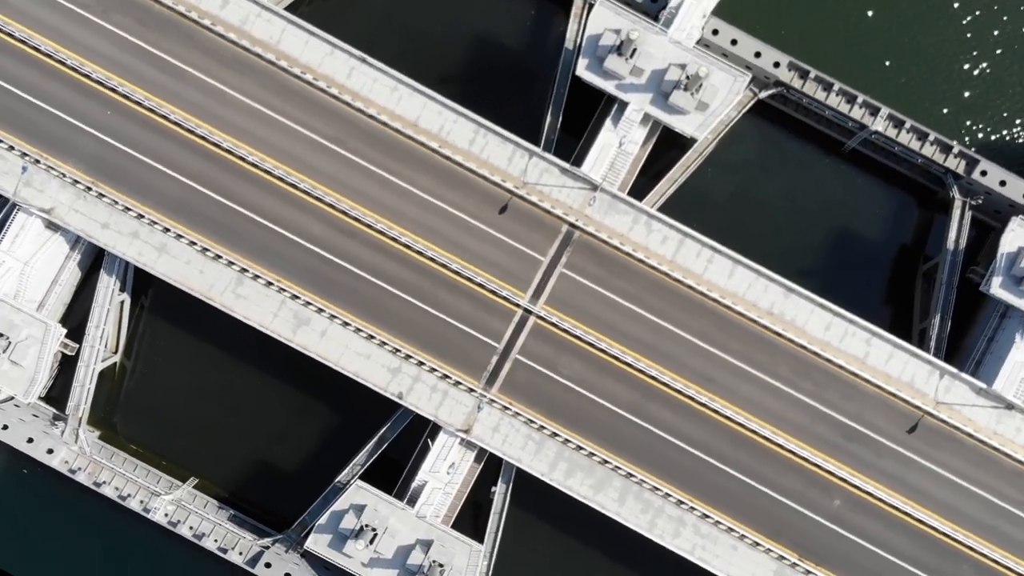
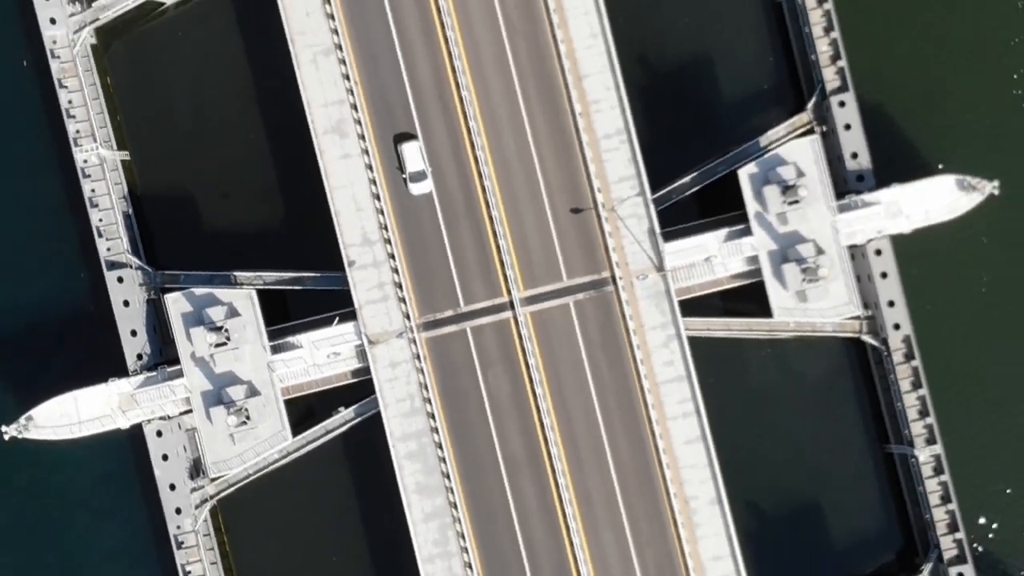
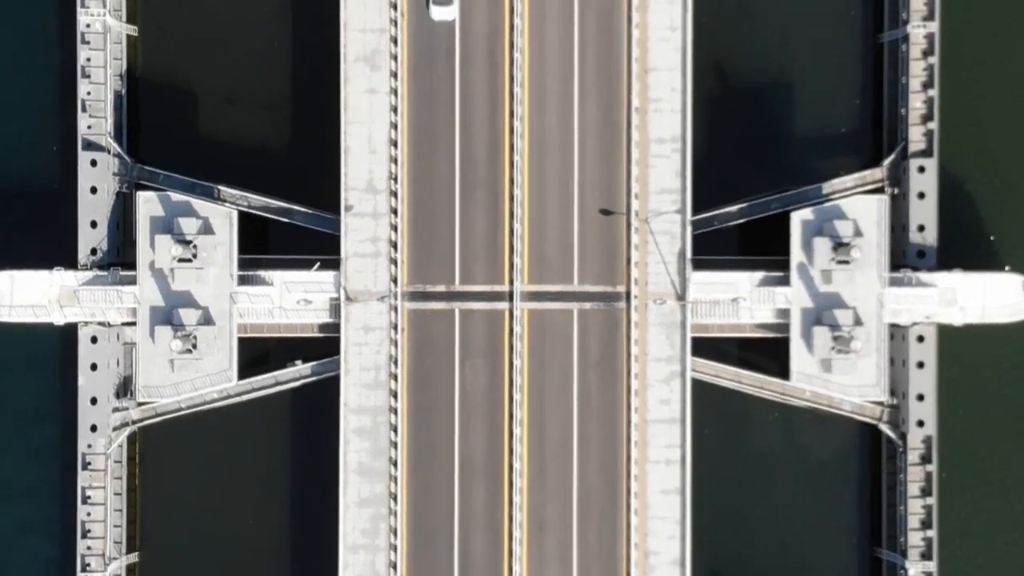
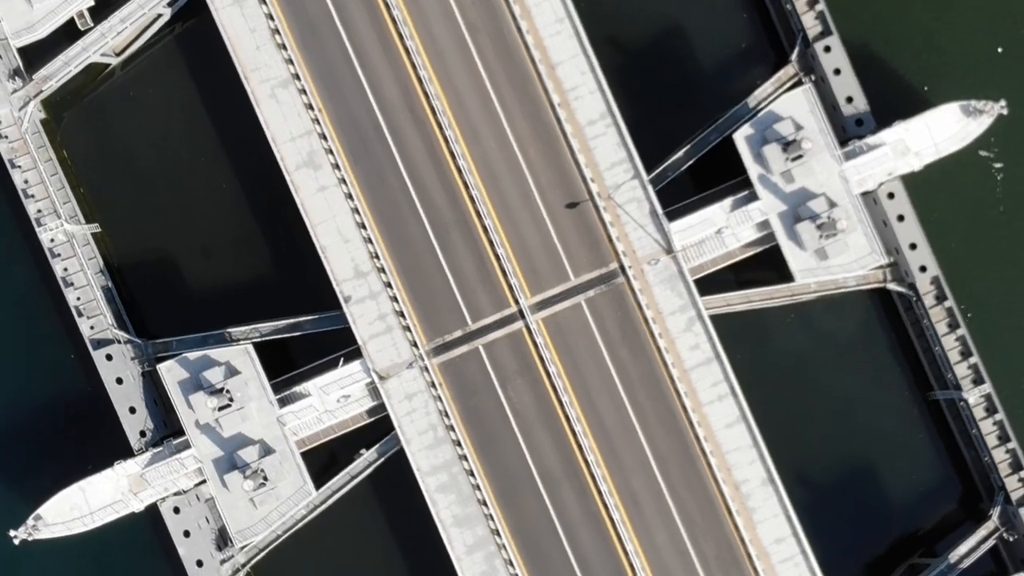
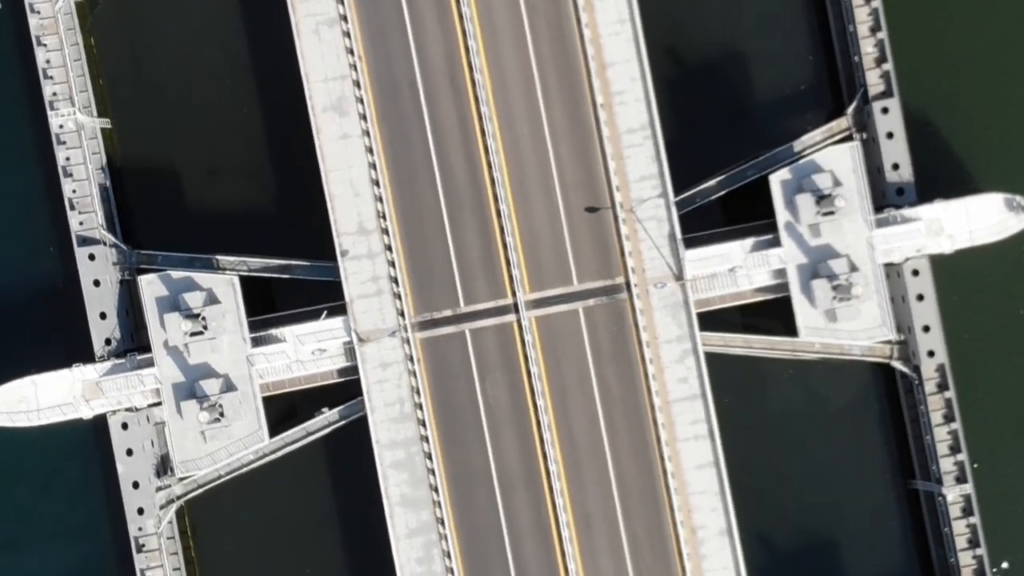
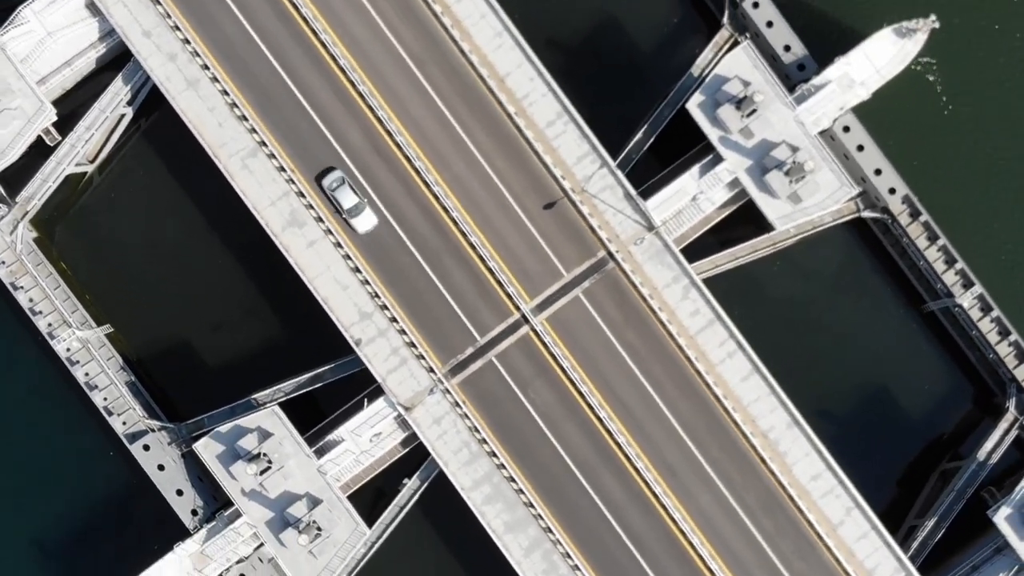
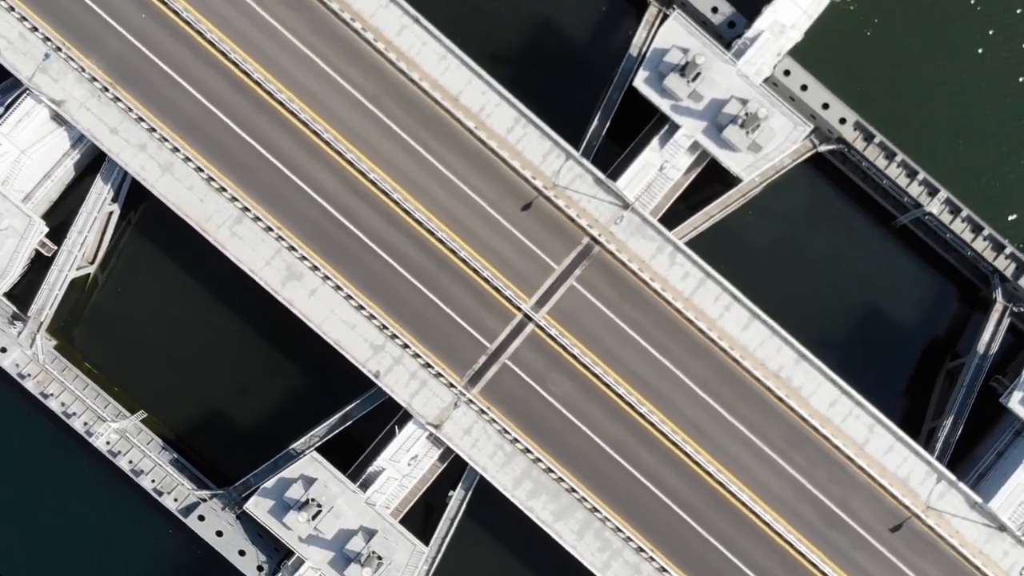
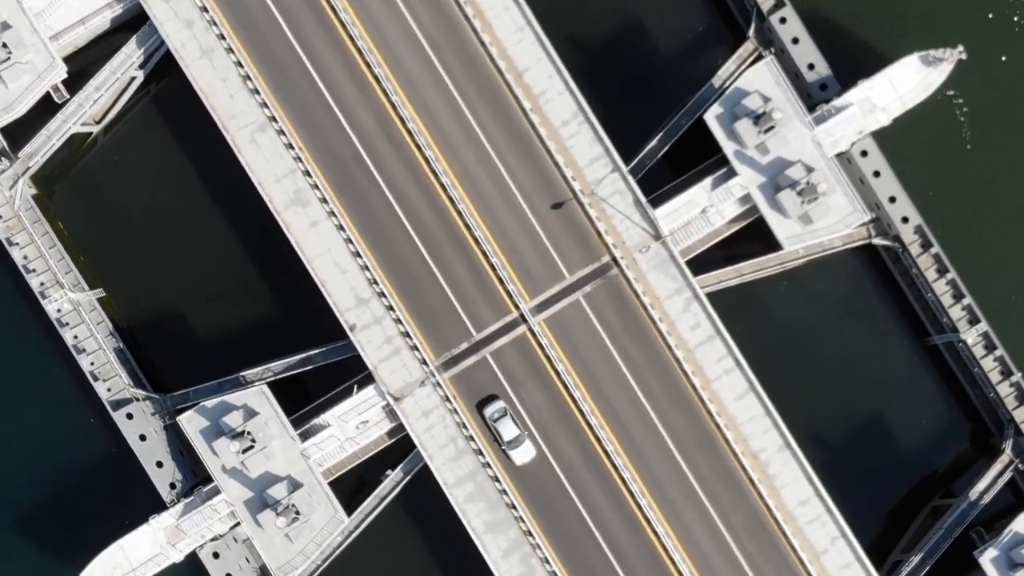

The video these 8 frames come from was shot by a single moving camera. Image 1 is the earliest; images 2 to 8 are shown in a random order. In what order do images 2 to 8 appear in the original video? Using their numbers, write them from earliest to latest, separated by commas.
7, 6, 8, 4, 5, 3, 2
